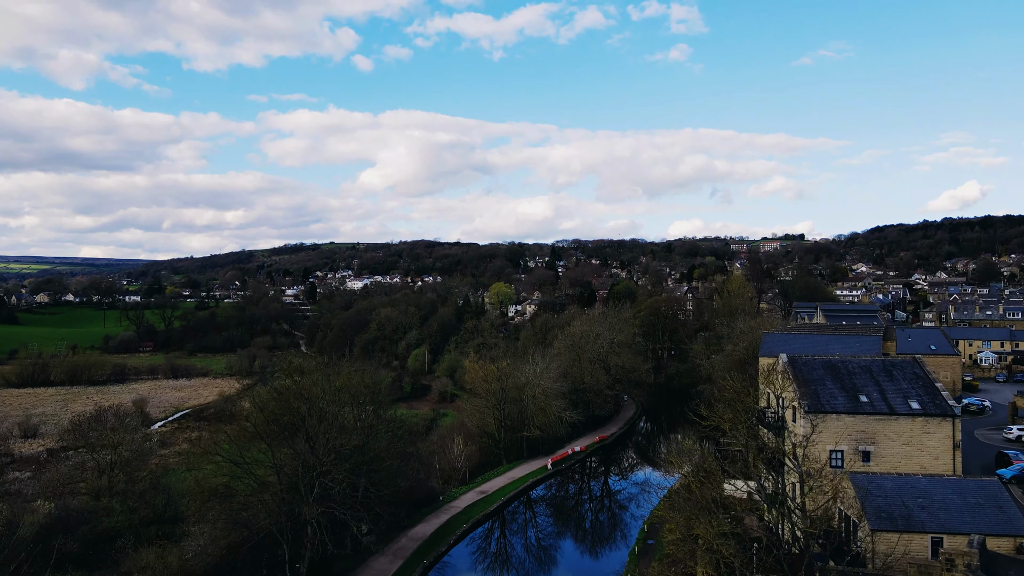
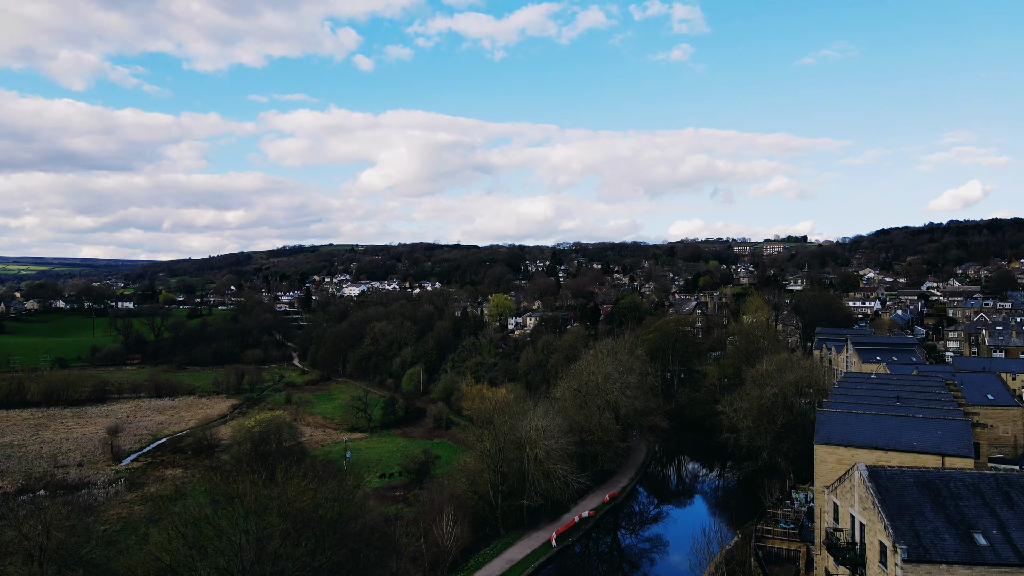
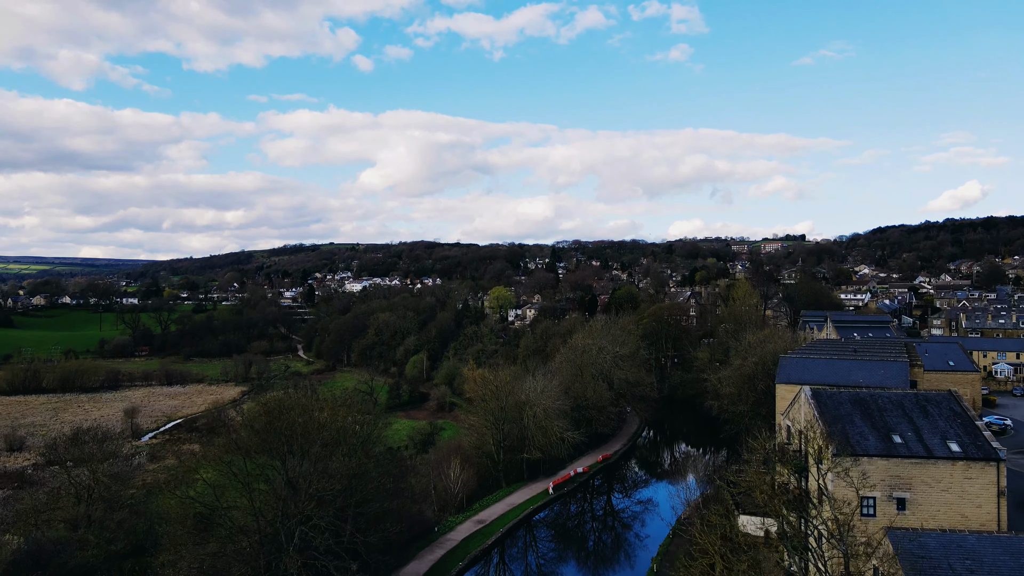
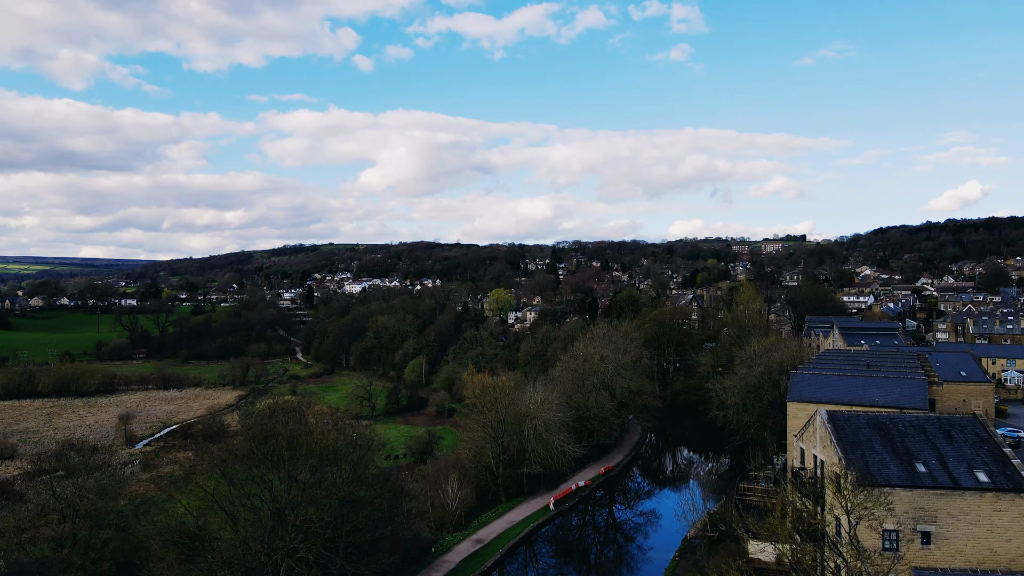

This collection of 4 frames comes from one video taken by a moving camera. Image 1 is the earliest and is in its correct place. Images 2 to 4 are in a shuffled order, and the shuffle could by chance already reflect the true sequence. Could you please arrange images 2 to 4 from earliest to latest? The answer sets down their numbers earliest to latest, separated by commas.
3, 4, 2
